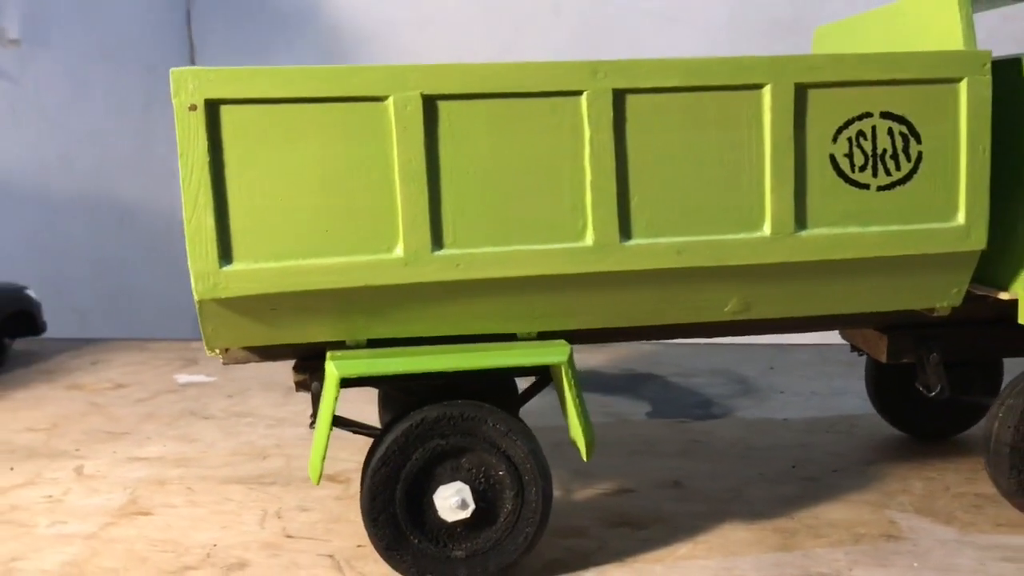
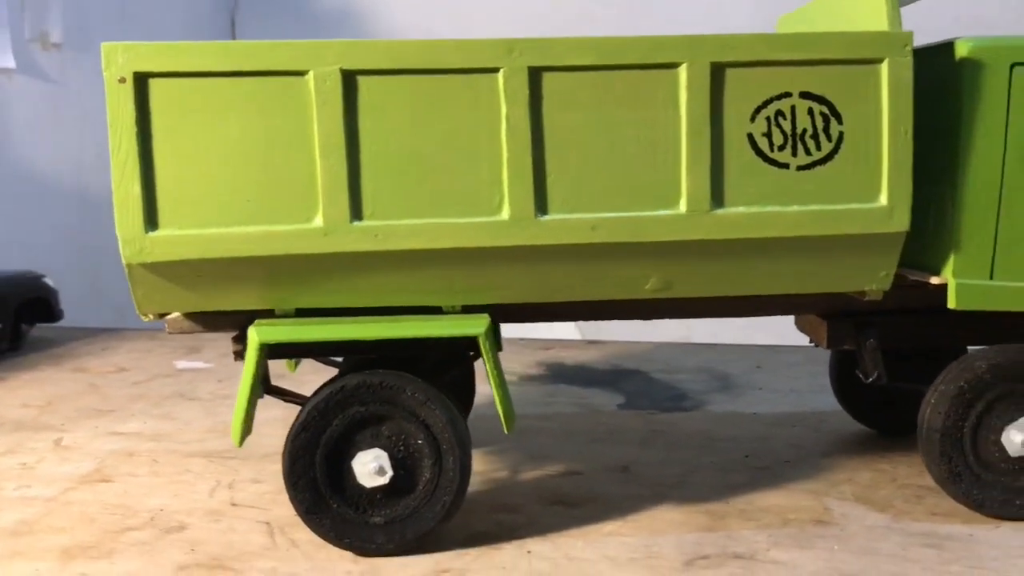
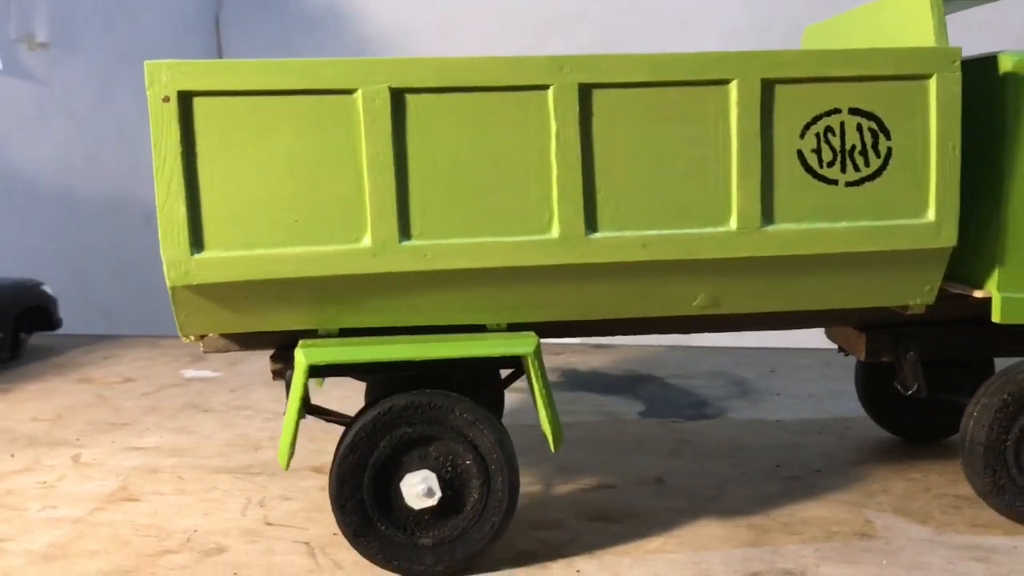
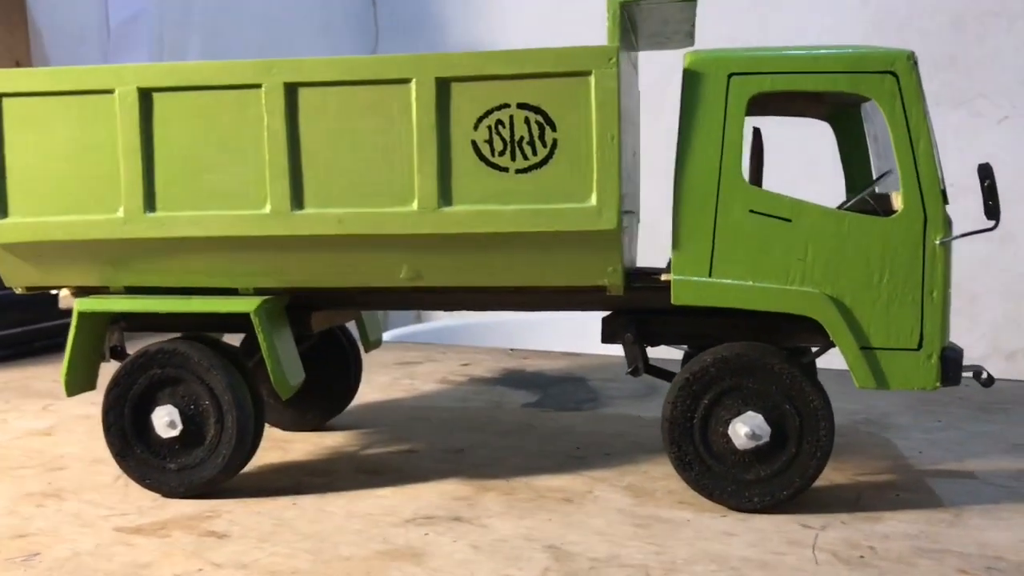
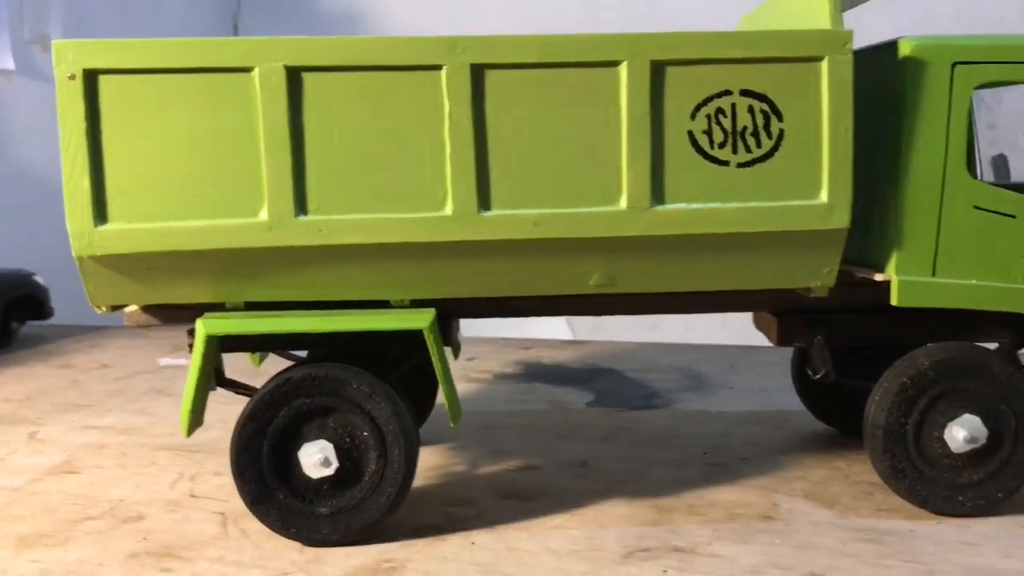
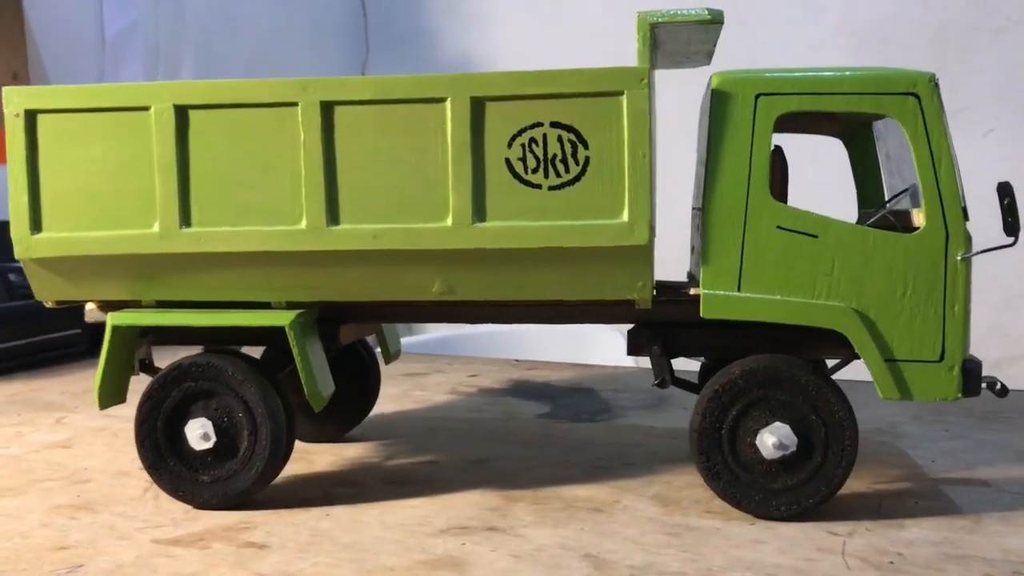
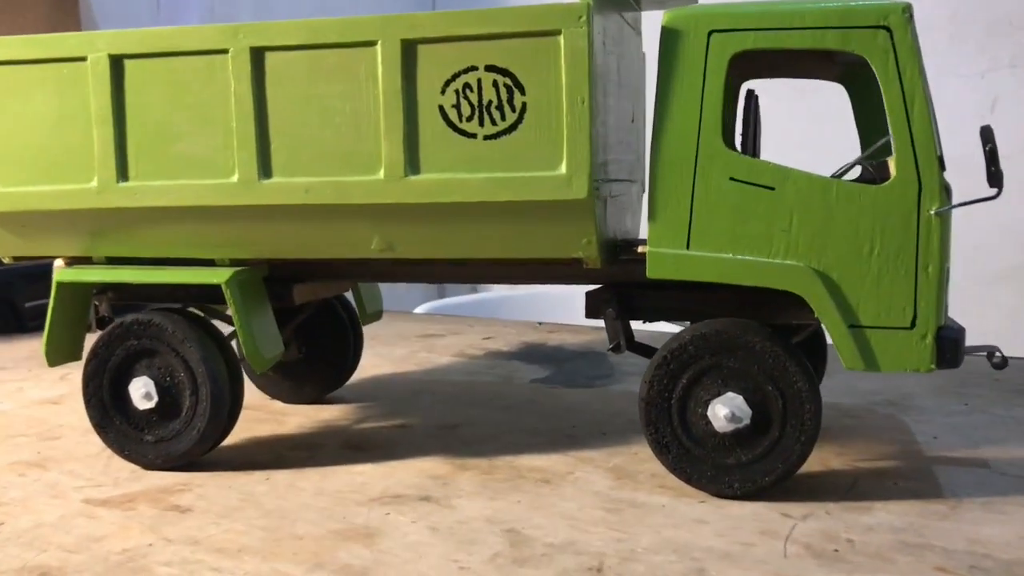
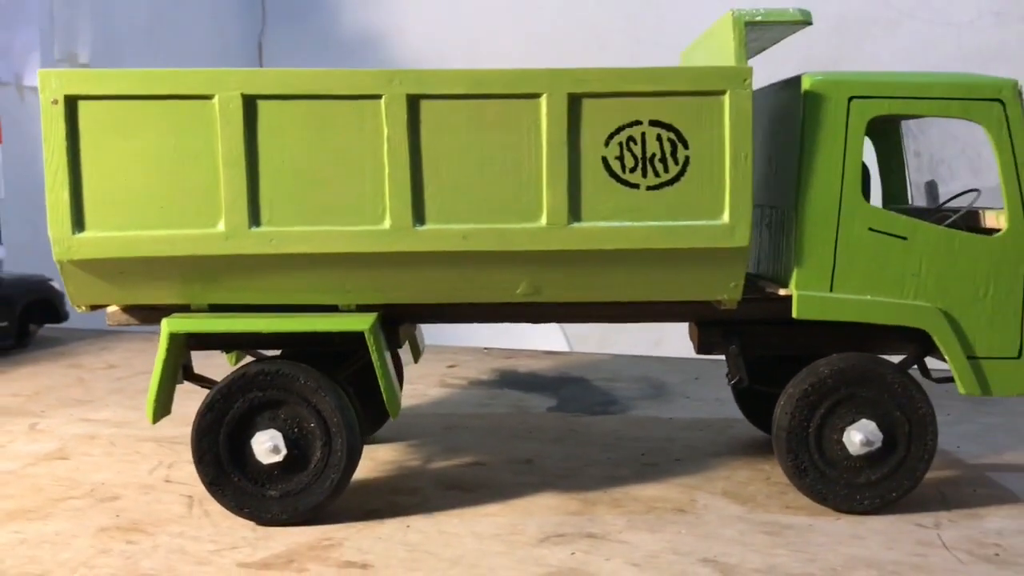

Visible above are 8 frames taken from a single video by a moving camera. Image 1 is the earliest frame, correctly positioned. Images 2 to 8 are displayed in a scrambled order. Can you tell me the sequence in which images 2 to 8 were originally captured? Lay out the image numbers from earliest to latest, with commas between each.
3, 2, 5, 8, 6, 4, 7
